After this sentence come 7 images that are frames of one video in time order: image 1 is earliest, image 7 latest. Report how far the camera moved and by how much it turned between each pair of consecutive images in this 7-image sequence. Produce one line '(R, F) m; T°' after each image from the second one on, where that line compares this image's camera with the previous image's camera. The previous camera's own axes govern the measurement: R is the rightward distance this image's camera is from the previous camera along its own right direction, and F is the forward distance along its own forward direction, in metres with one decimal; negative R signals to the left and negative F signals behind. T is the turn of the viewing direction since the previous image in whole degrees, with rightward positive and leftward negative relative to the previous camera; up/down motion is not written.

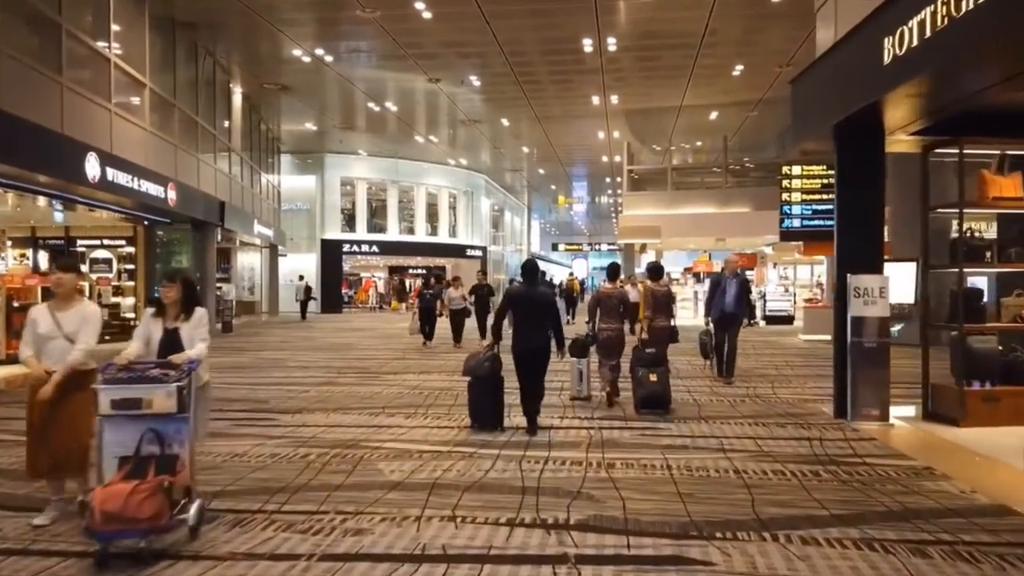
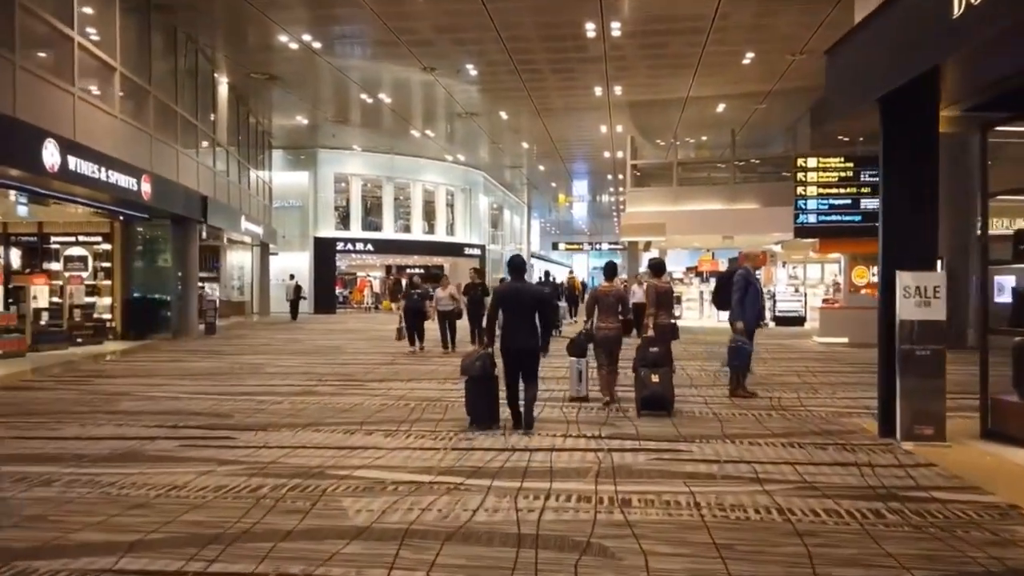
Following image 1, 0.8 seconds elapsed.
(0.0, +1.0) m; 0°
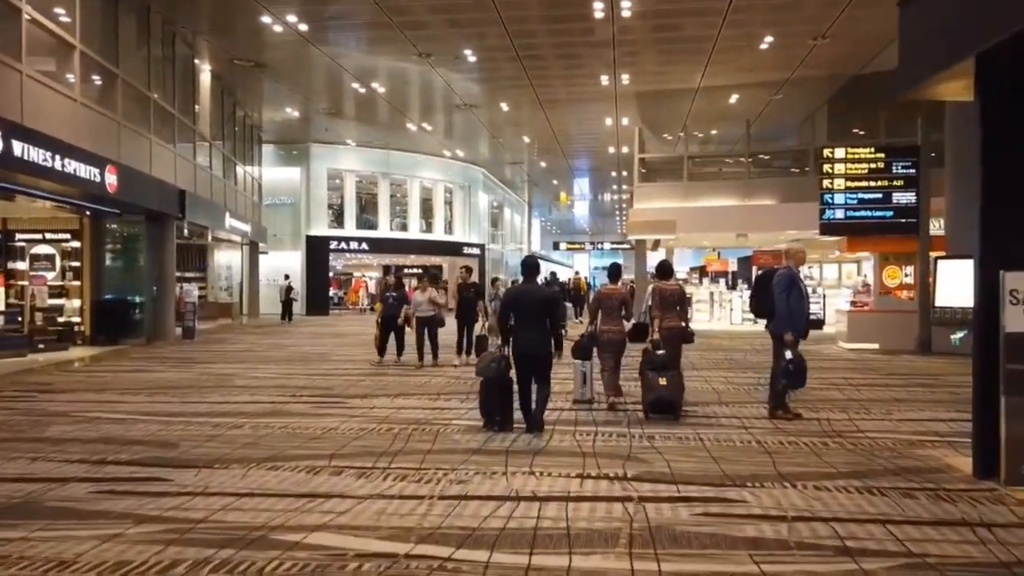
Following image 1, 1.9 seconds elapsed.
(0.0, +1.4) m; 0°
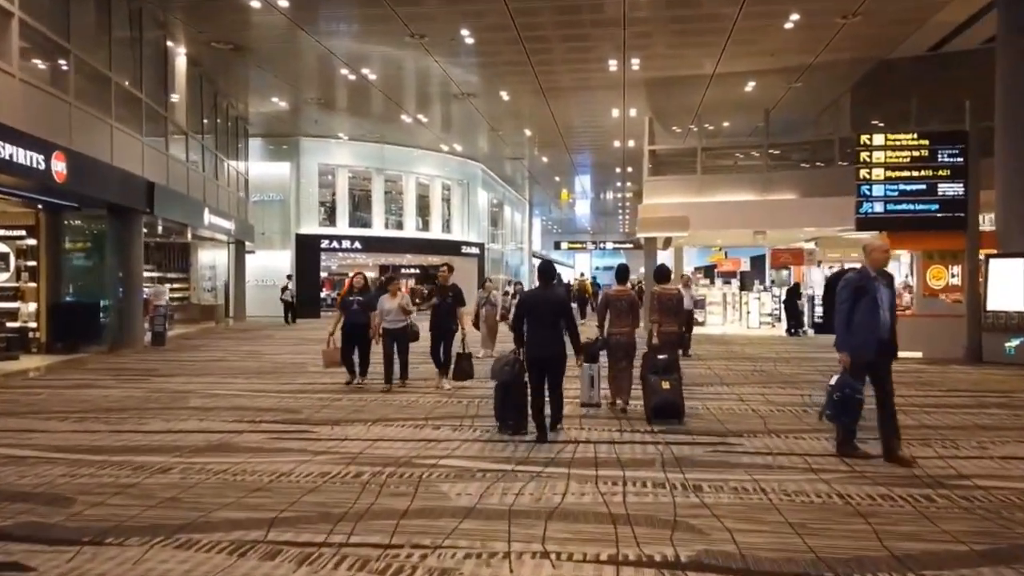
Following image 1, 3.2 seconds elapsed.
(0.0, +1.6) m; 0°
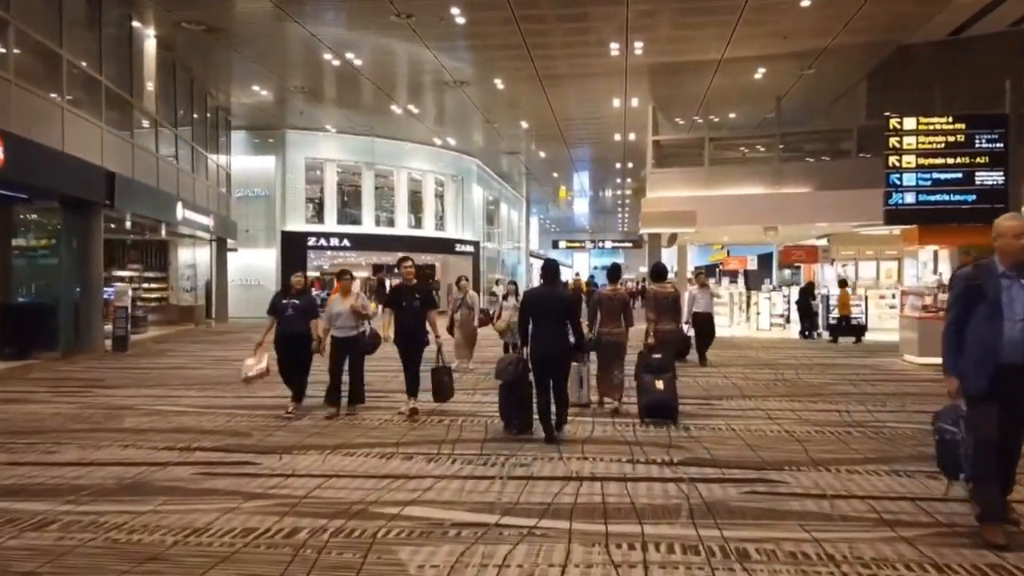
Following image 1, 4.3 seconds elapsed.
(+0.1, +1.3) m; 0°
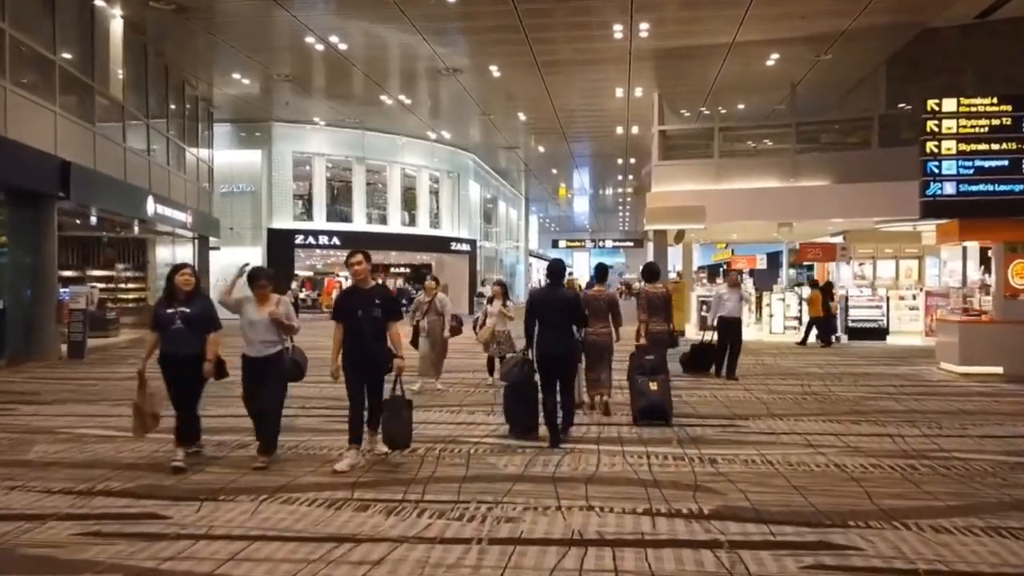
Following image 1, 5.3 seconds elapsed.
(+0.1, +1.3) m; 0°
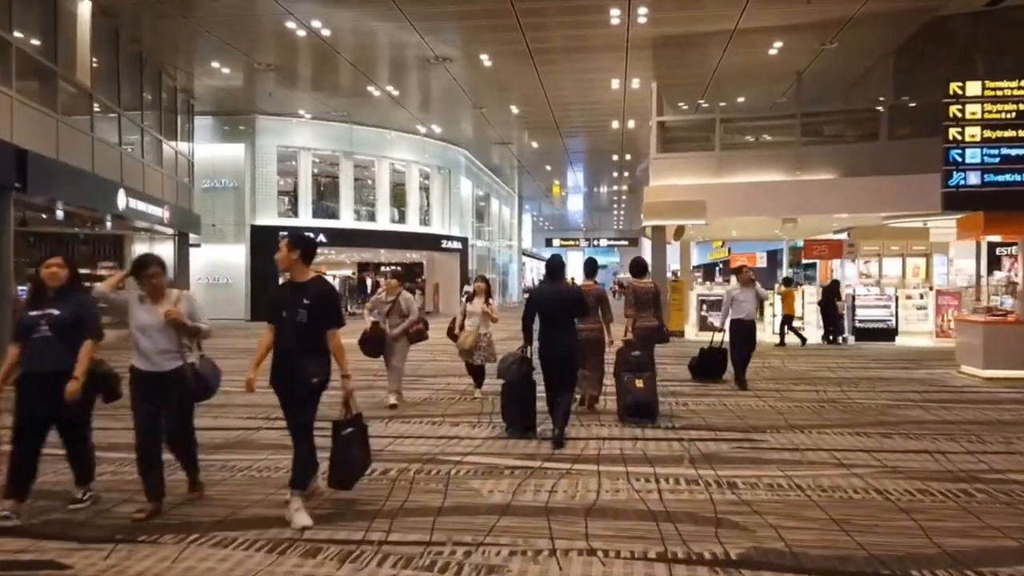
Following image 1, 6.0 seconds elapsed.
(+0.1, +0.9) m; 0°
